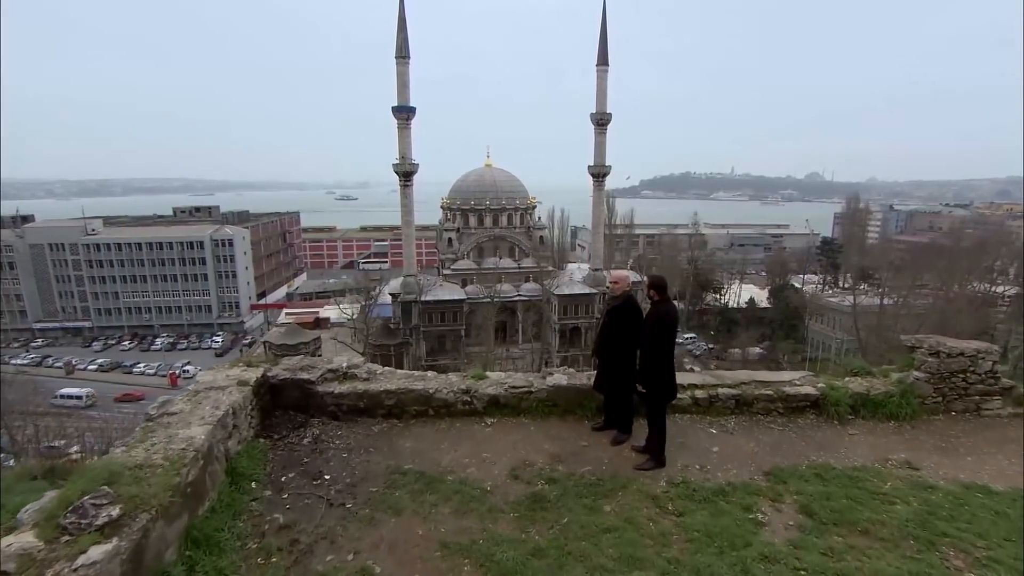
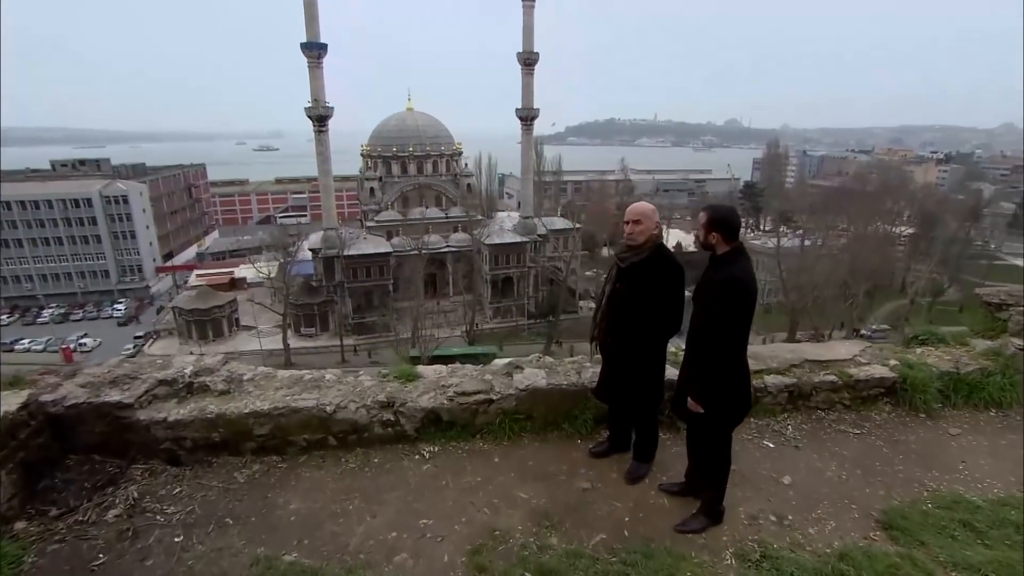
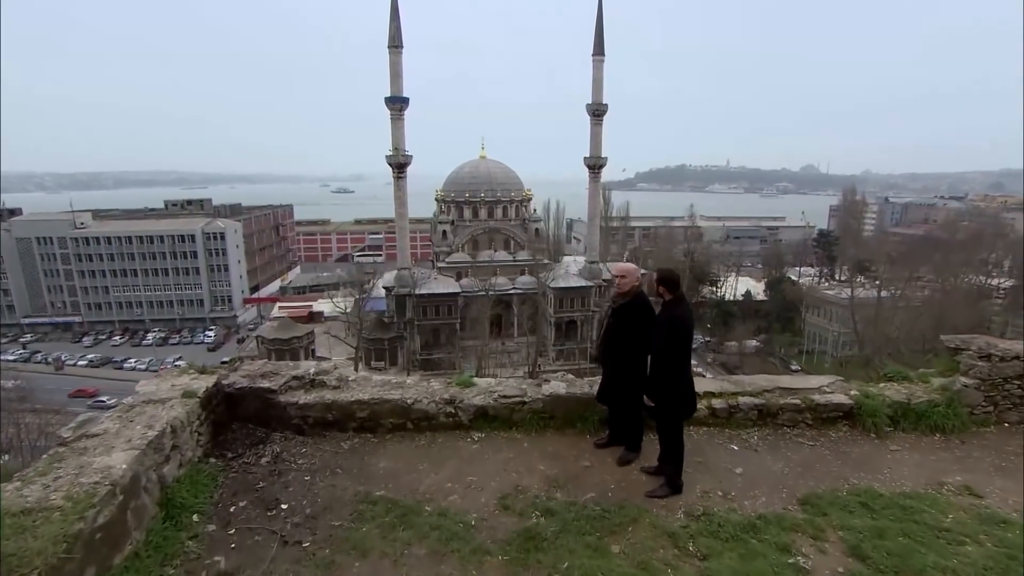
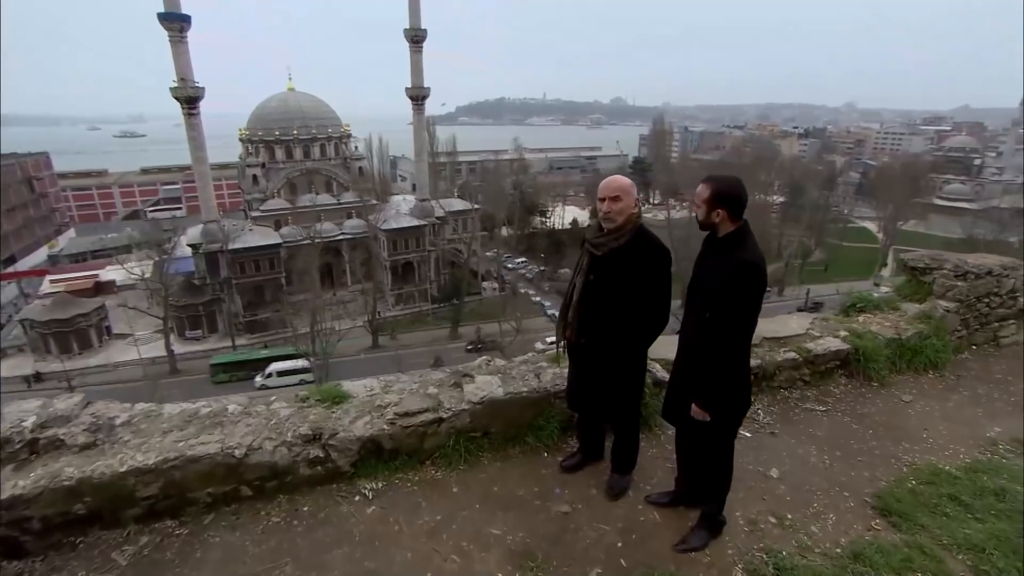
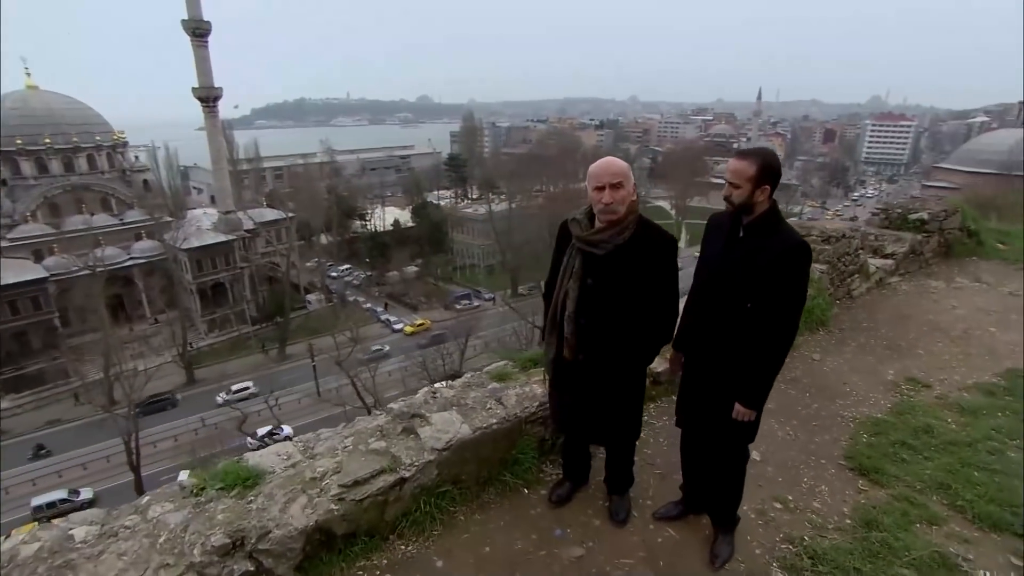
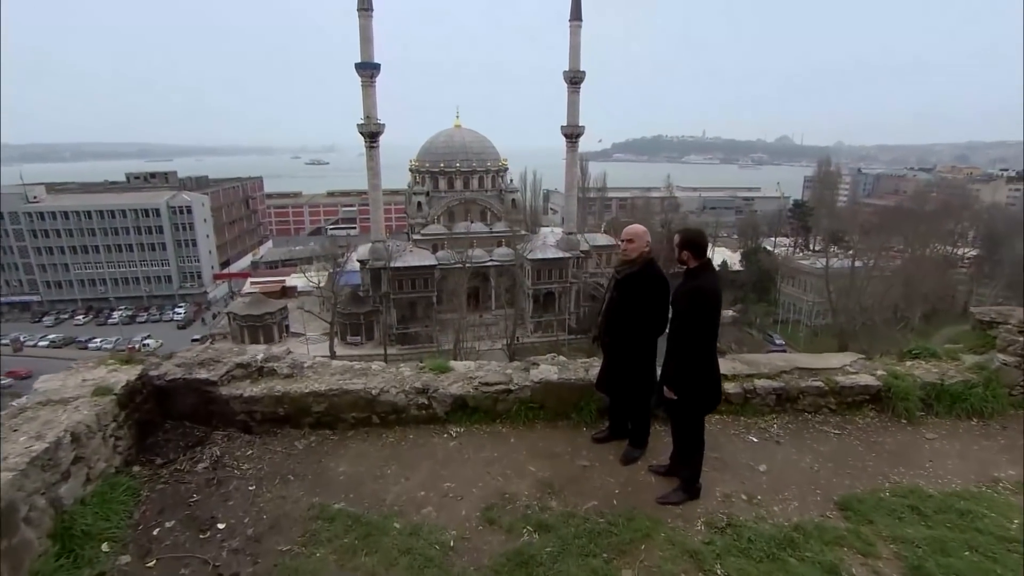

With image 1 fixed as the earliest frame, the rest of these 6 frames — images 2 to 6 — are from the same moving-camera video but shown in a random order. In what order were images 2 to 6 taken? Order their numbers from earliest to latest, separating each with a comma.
3, 6, 2, 4, 5
